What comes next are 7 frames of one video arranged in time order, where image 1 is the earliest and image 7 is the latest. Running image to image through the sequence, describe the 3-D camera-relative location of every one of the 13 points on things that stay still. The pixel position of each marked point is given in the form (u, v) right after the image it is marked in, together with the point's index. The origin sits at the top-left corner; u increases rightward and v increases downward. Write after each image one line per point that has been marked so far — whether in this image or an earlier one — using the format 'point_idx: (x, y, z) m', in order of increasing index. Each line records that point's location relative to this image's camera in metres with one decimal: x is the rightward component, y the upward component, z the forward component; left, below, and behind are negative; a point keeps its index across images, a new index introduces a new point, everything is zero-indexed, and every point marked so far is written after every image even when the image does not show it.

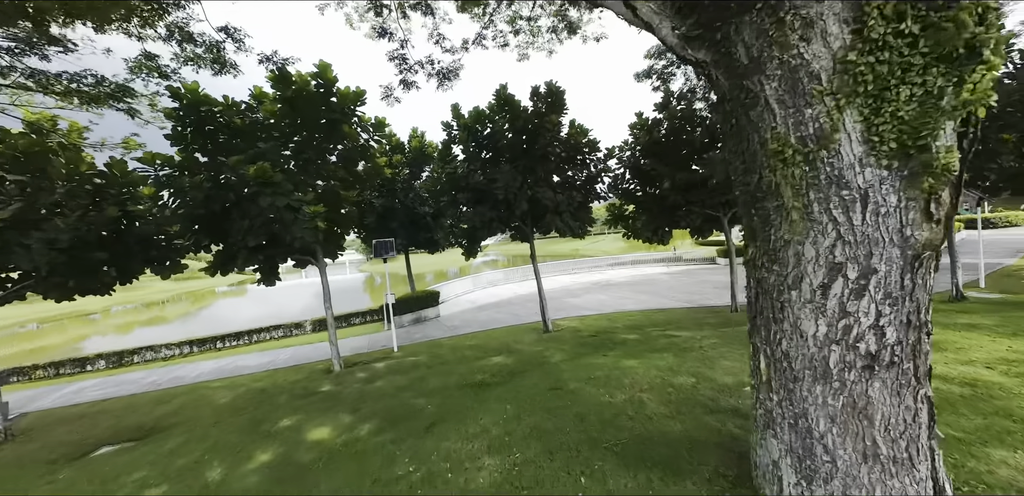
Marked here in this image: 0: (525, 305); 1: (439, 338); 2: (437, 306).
0: (+0.5, -2.2, +14.1) m
1: (-2.0, -2.5, +10.3) m
2: (-2.7, -2.1, +13.6) m
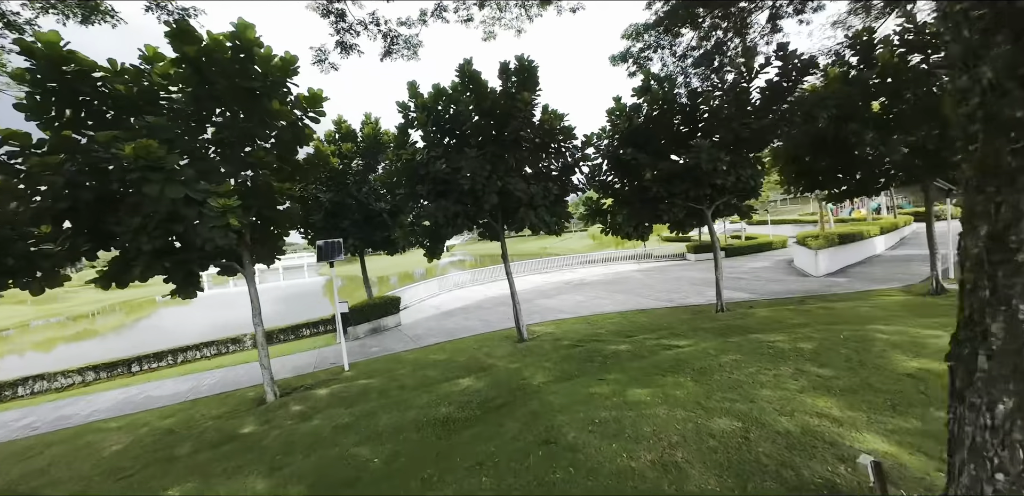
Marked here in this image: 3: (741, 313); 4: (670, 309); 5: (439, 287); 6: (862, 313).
0: (-0.6, -2.1, +13.1) m
1: (-2.7, -2.5, +9.0) m
2: (-3.7, -2.1, +12.3) m
3: (+4.7, -1.4, +7.8) m
4: (+4.3, -1.7, +10.3) m
5: (-3.6, -1.9, +18.4) m
6: (+5.9, -1.1, +6.4) m
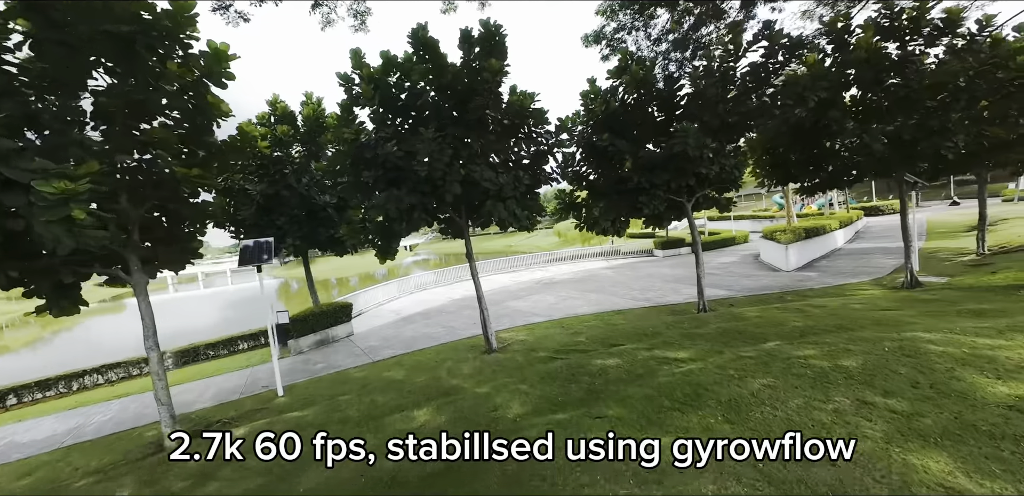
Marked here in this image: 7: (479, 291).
0: (-1.6, -2.1, +12.0) m
1: (-3.4, -2.5, +7.7) m
2: (-4.6, -2.1, +10.9) m
3: (+4.1, -1.3, +7.2) m
4: (+3.4, -1.6, +9.6) m
5: (-5.1, -1.9, +17.0) m
6: (+5.4, -1.0, +5.9) m
7: (-0.7, -0.9, +7.7) m
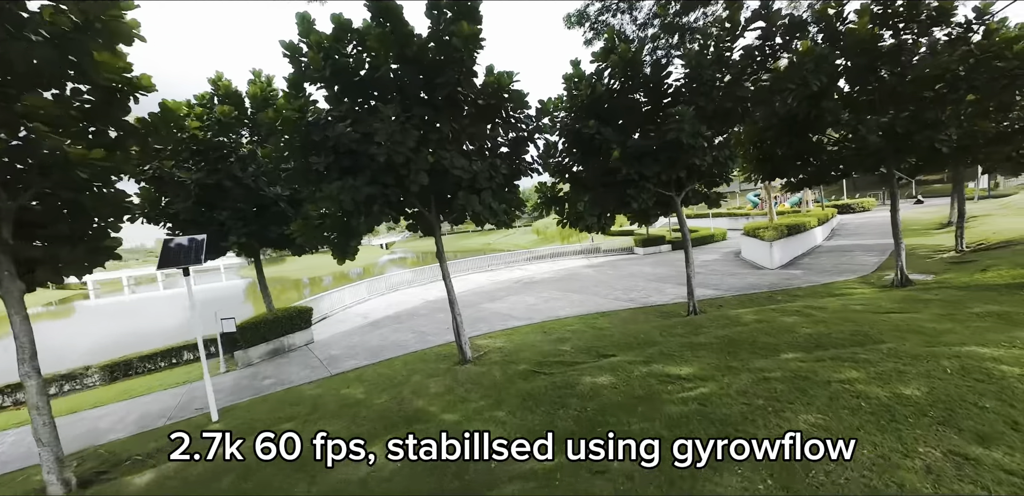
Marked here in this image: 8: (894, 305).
0: (-2.3, -2.0, +11.1) m
1: (-3.8, -2.5, +6.8) m
2: (-5.2, -2.1, +9.8) m
3: (+3.7, -1.2, +6.6) m
4: (+2.9, -1.5, +9.0) m
5: (-6.0, -1.8, +15.9) m
6: (+5.0, -1.0, +5.4) m
7: (-1.1, -0.9, +6.9) m
8: (+5.7, -0.9, +5.6) m
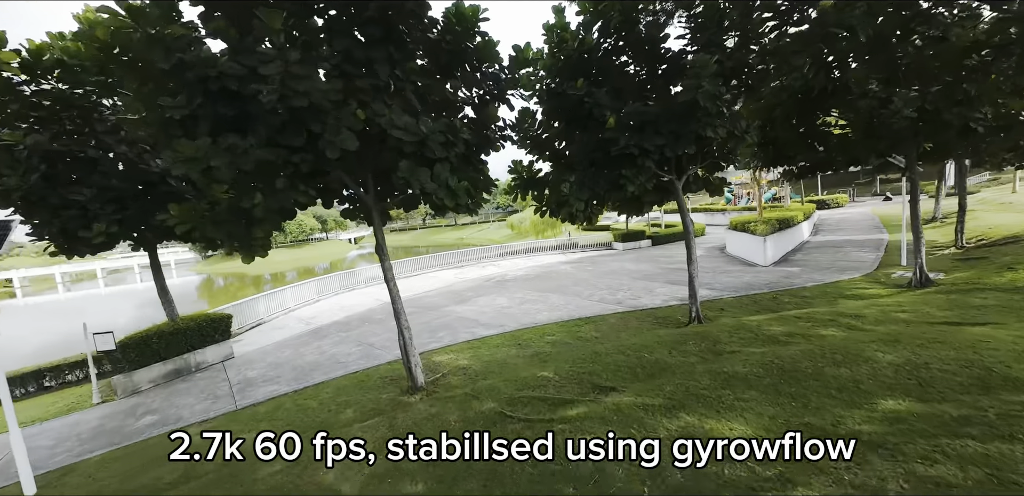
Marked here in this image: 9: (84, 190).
0: (-3.1, -1.9, +9.3) m
1: (-4.3, -2.3, +5.0) m
2: (-5.9, -1.9, +7.9) m
3: (+3.2, -1.1, +5.3) m
4: (+2.3, -1.4, +7.6) m
5: (-7.1, -1.6, +13.9) m
6: (+4.7, -0.9, +4.1) m
7: (-1.6, -0.7, +5.2) m
8: (+5.3, -0.8, +4.5) m
9: (-6.3, +0.9, +5.6) m
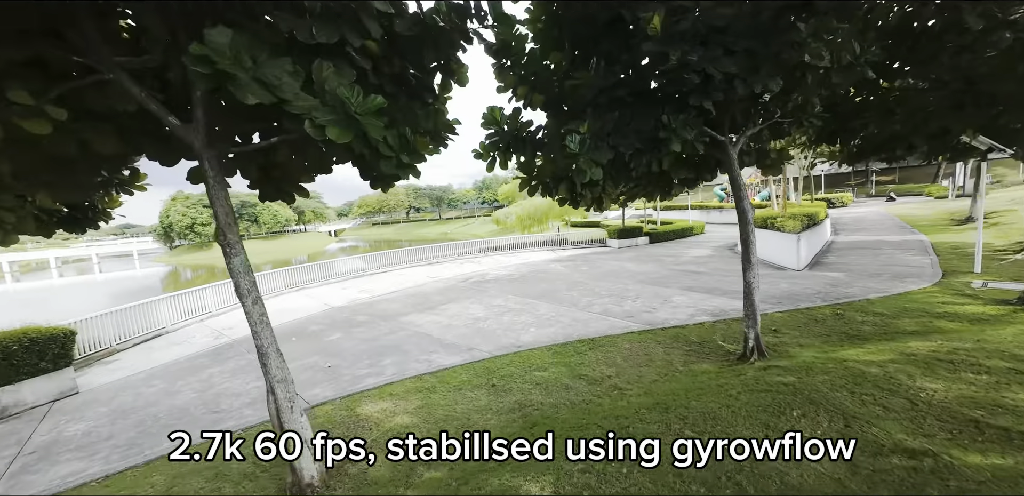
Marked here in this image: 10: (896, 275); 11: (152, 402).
0: (-3.5, -1.7, +6.9) m
1: (-4.5, -2.2, +2.5) m
2: (-6.3, -1.7, +5.4) m
3: (+2.9, -1.1, +3.1) m
4: (+1.9, -1.4, +5.4) m
5: (-7.7, -1.3, +11.4) m
6: (+4.4, -0.9, +2.0) m
7: (-1.9, -0.6, +2.9) m
8: (+5.1, -0.8, +2.3) m
9: (-6.5, +1.0, +3.0) m
10: (+8.5, -0.6, +8.4) m
11: (-4.7, -2.0, +5.0) m
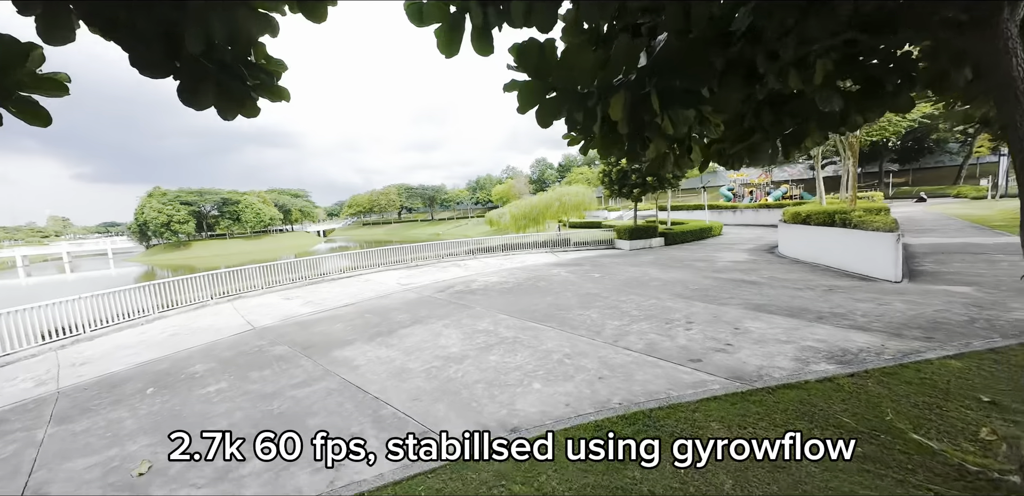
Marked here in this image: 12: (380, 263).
0: (-3.6, -1.6, +4.2) m
1: (-4.6, -2.1, -0.3) m
2: (-6.4, -1.6, +2.6) m
3: (+2.9, -1.1, +0.5) m
4: (+1.8, -1.3, +2.7) m
5: (-7.9, -1.2, +8.5) m
6: (+4.4, -0.9, -0.6) m
7: (-1.9, -0.6, +0.1) m
8: (+5.0, -0.8, -0.3) m
9: (-6.5, +1.2, +0.2) m
10: (+8.4, -0.7, +5.8) m
11: (-4.7, -1.9, +2.2) m
12: (-4.9, -0.5, +14.6) m
